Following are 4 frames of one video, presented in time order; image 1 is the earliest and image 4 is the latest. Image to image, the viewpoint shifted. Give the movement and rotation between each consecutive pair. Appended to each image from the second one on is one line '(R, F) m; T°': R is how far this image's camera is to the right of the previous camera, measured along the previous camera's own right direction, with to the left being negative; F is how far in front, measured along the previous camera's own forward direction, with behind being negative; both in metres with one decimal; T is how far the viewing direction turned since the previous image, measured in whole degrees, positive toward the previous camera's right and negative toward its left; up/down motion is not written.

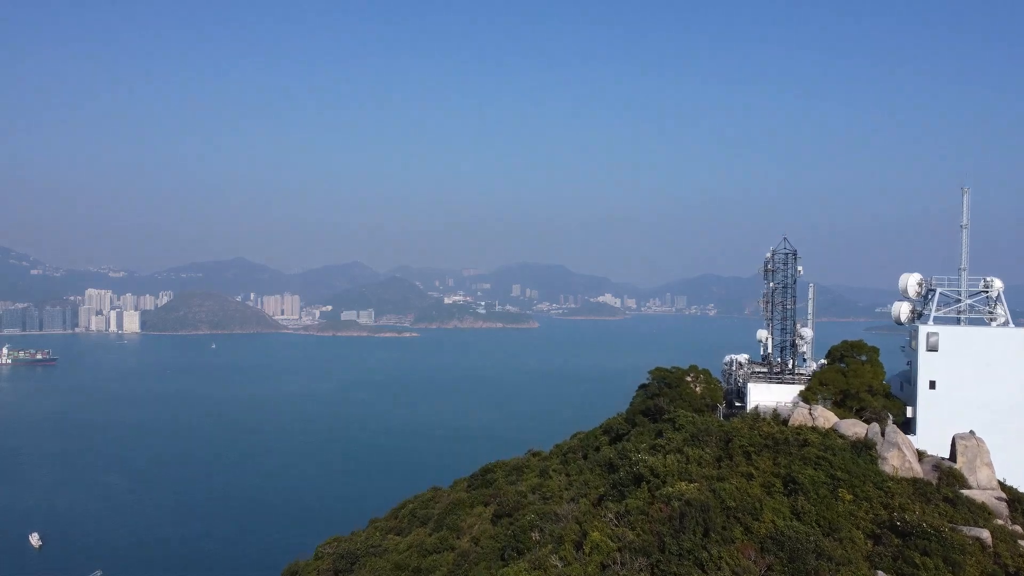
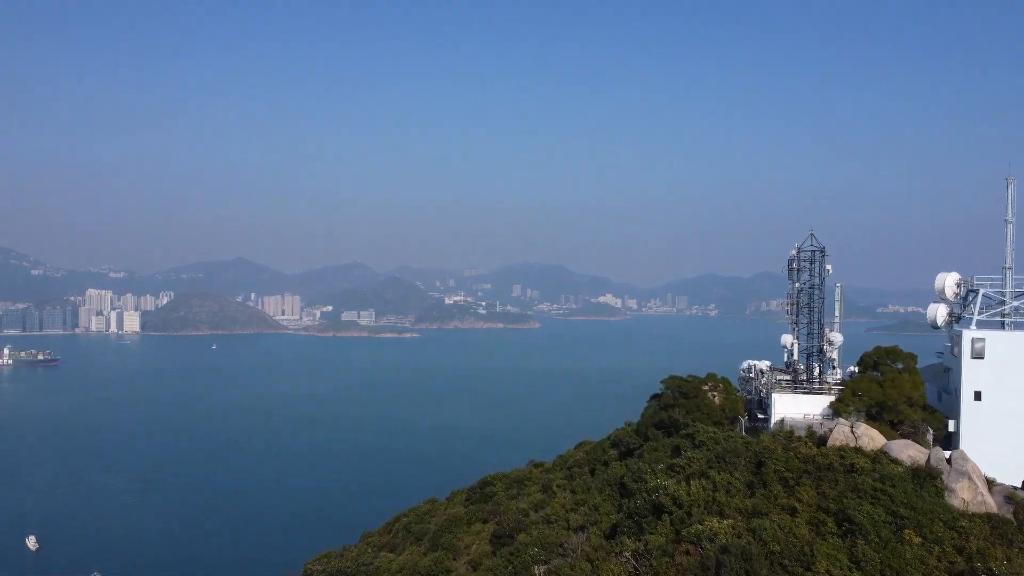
(0.0, +0.6) m; 0°
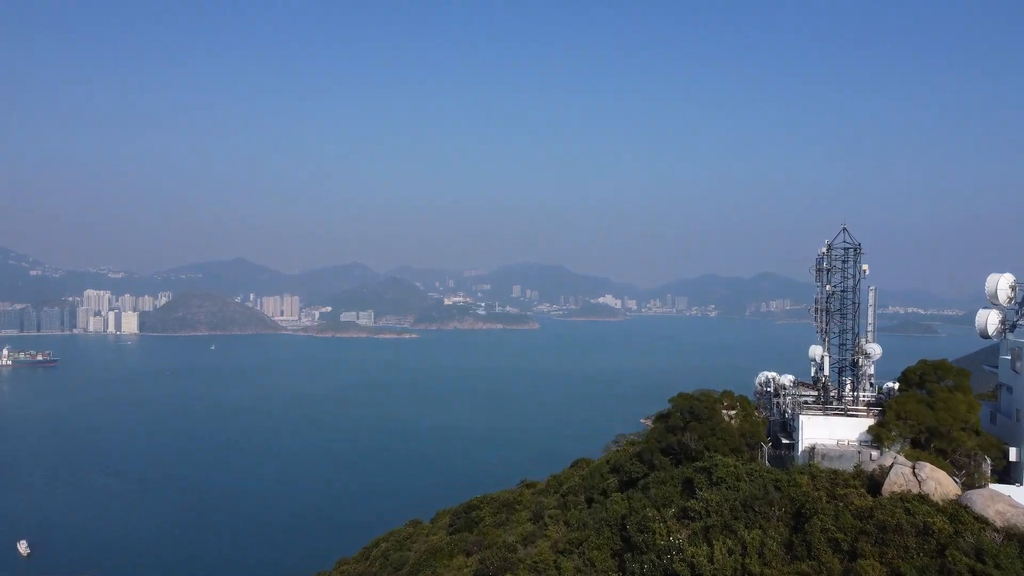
(+0.1, +0.9) m; 0°
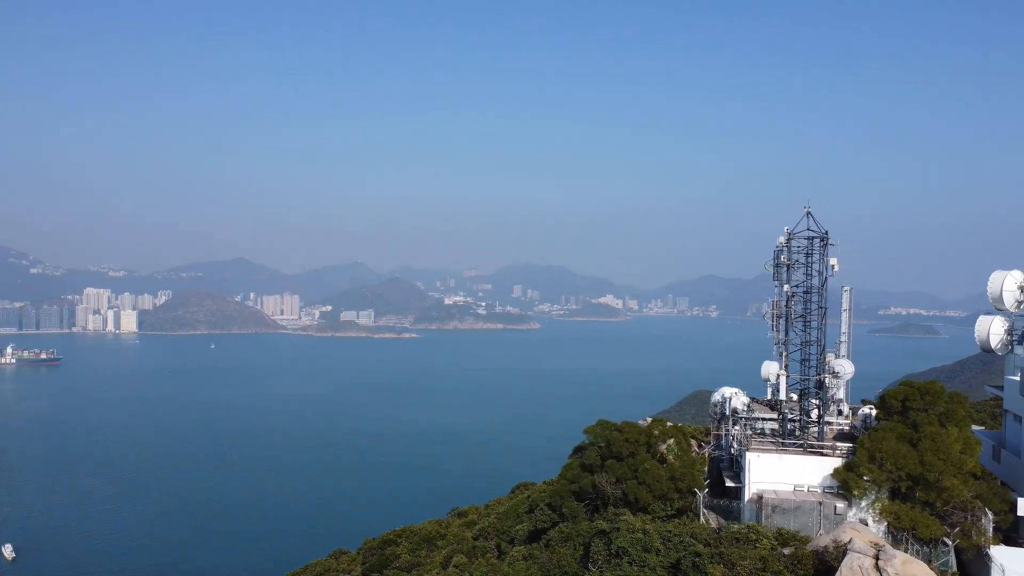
(+0.7, +1.1) m; 0°
